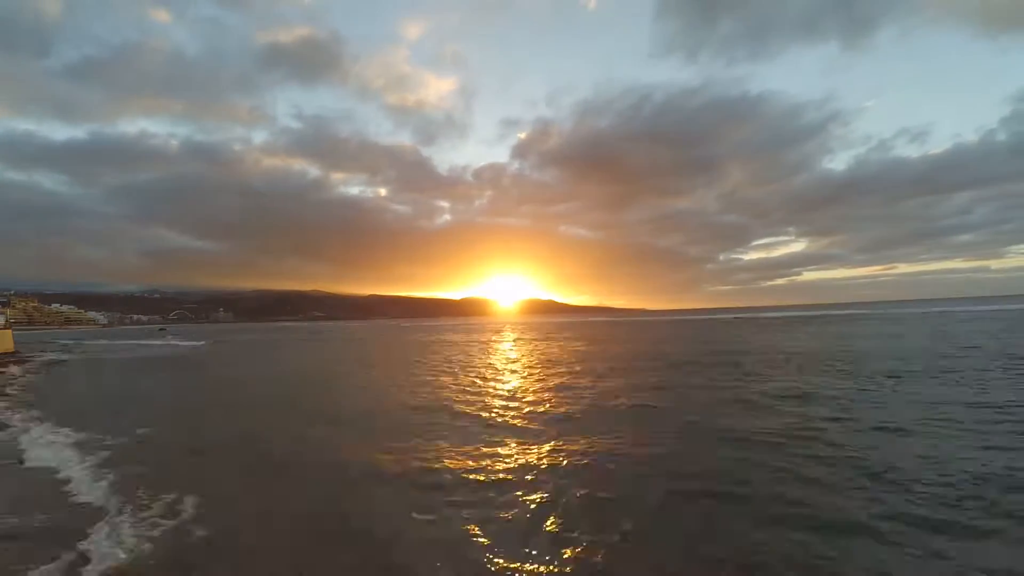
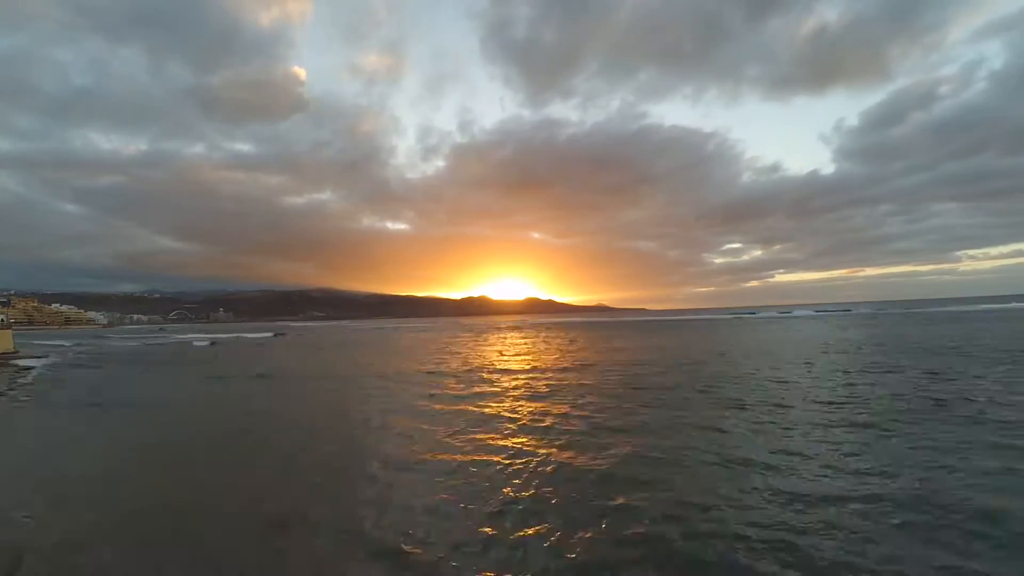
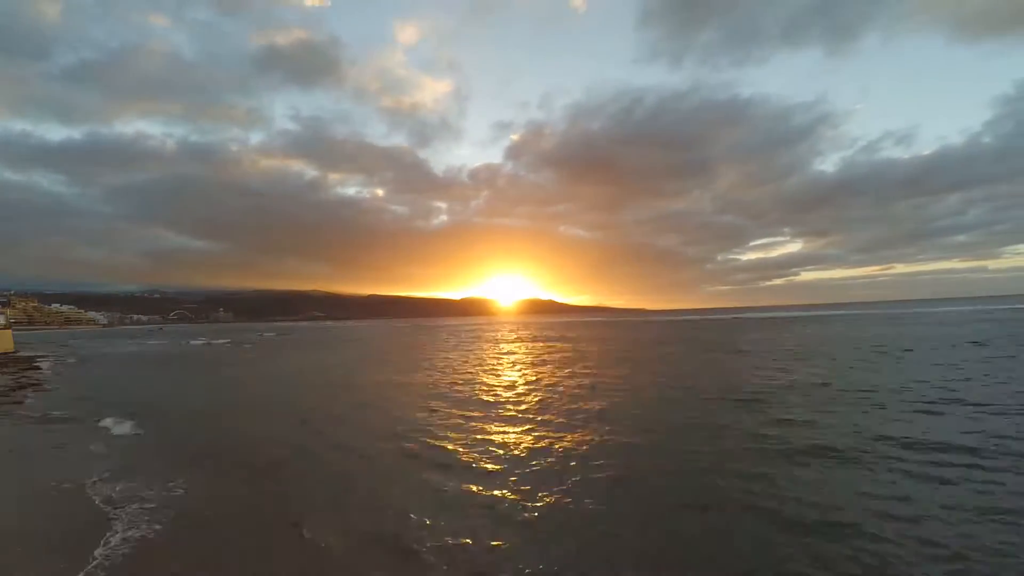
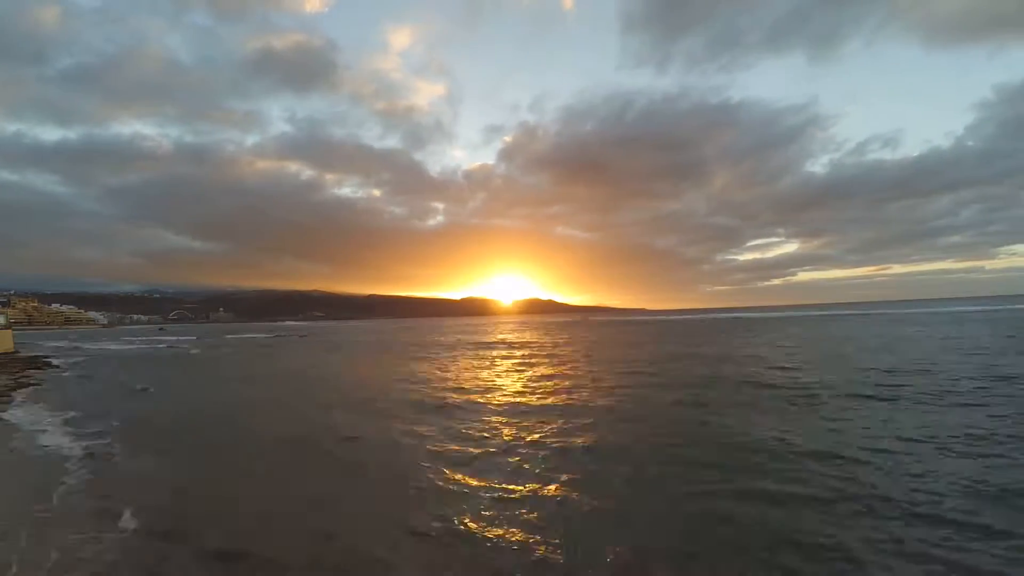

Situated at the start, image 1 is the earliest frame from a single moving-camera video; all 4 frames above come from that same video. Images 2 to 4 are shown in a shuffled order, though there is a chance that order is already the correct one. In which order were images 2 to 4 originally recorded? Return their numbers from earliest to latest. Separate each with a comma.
3, 4, 2
